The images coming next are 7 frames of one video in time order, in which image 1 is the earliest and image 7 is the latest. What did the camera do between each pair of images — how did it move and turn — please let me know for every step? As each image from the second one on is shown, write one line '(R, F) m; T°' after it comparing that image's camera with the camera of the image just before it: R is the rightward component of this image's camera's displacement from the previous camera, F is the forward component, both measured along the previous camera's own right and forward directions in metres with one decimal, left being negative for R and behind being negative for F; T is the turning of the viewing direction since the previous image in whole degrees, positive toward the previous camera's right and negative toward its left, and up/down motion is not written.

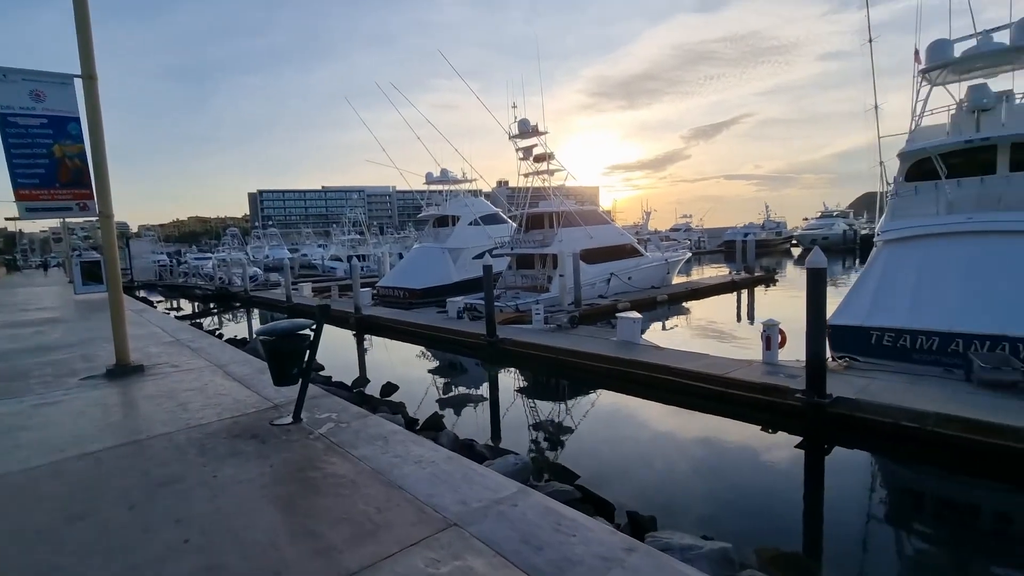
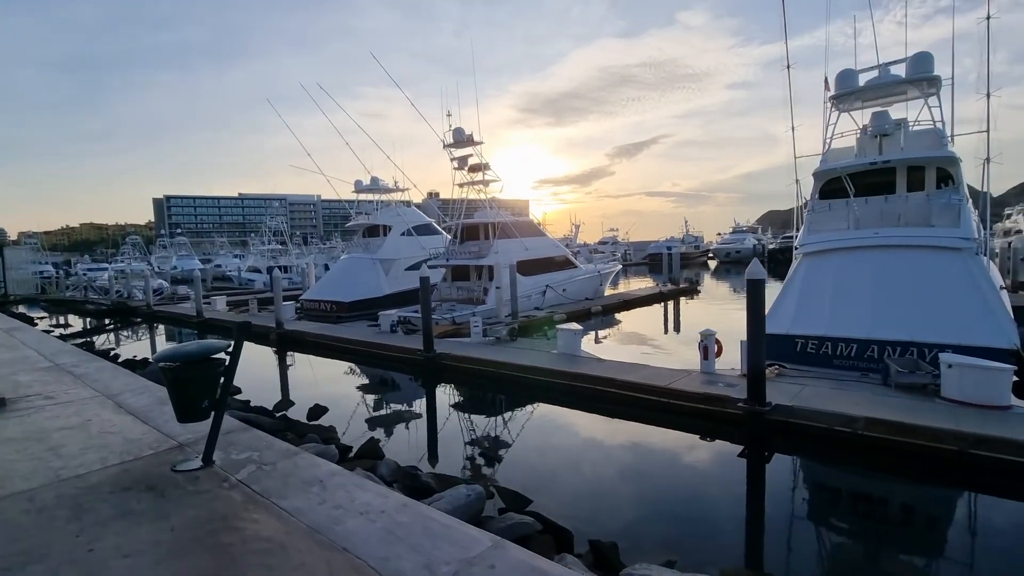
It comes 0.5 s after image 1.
(-0.2, +0.4) m; +8°
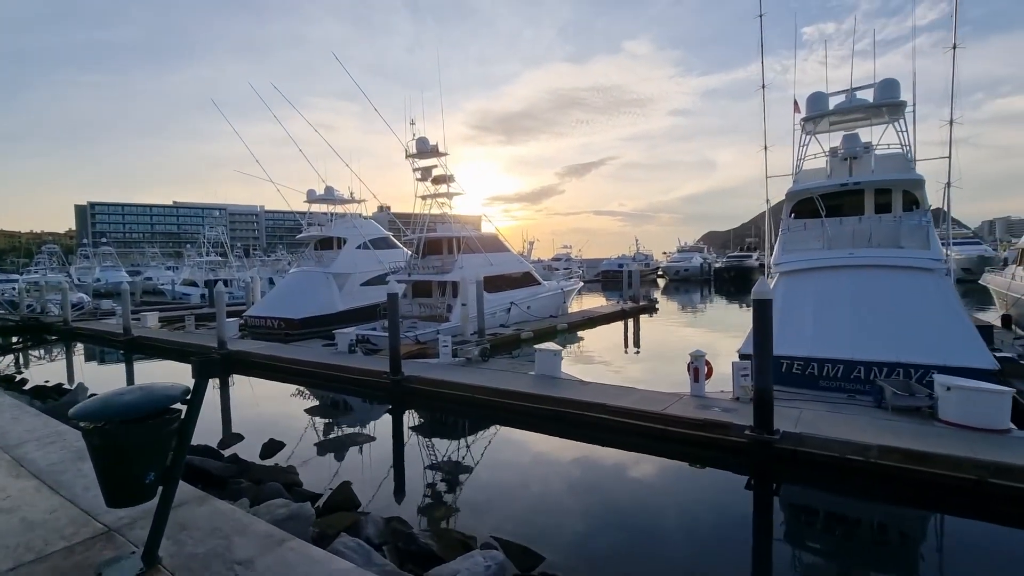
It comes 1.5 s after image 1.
(-0.6, +0.7) m; +6°
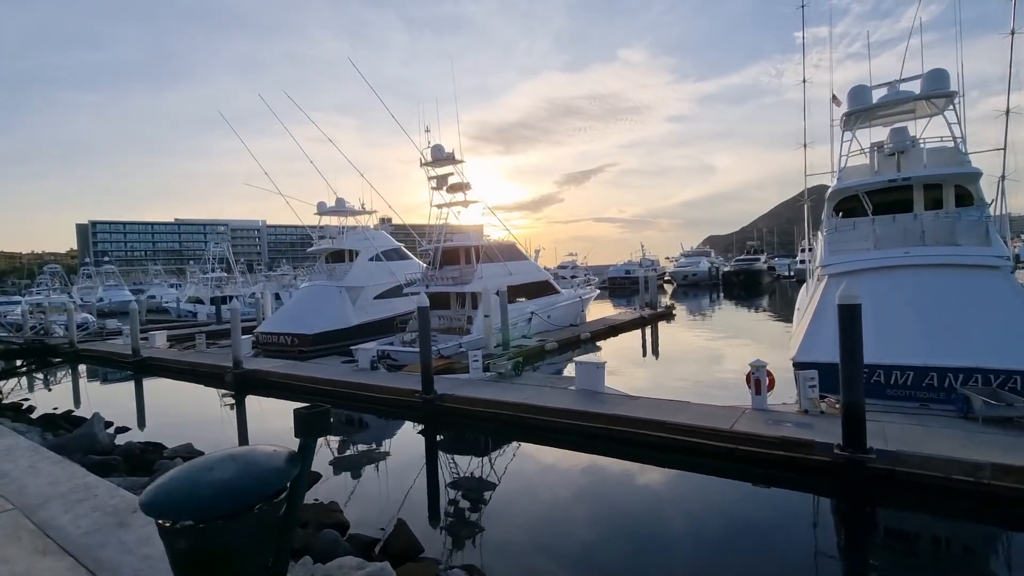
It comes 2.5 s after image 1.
(-0.7, +0.6) m; 0°
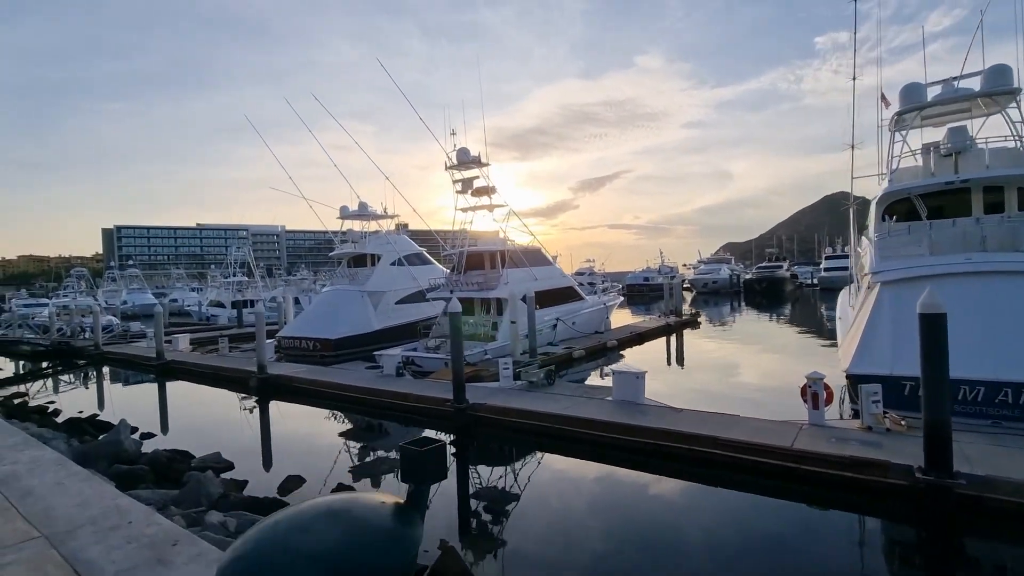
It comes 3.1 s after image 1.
(-0.4, +0.4) m; -2°
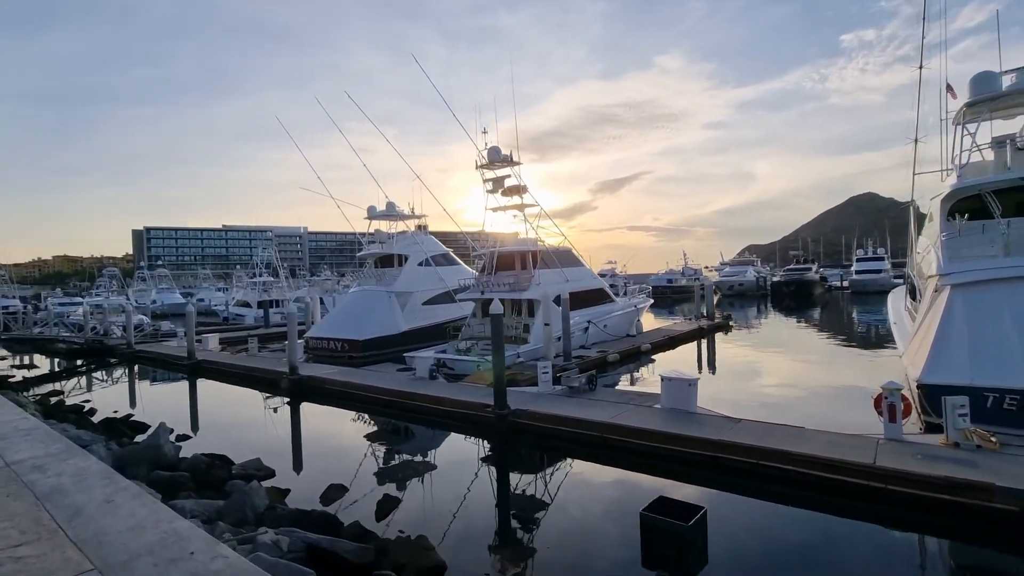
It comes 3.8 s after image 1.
(-0.5, +0.4) m; -2°
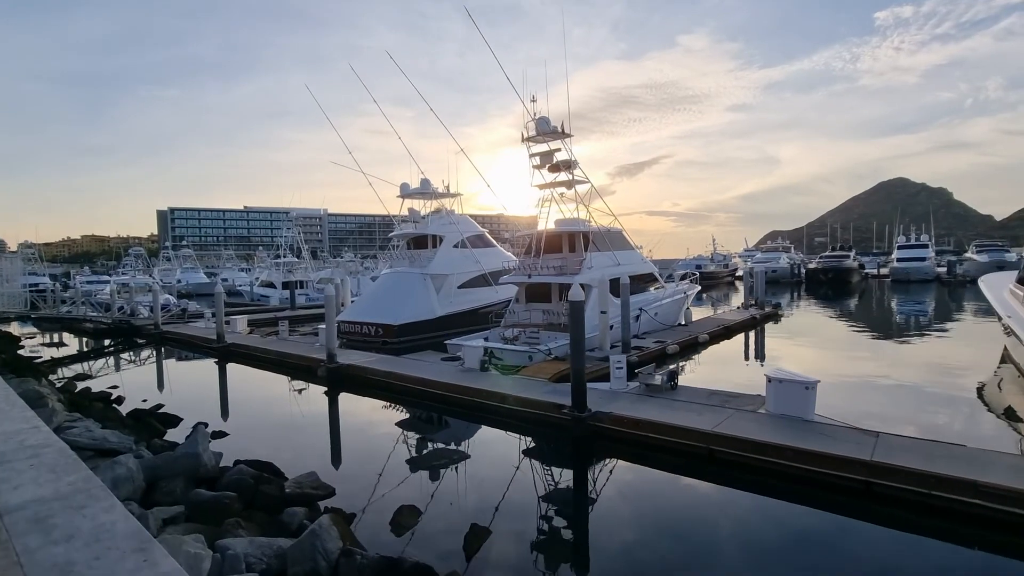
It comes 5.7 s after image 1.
(-1.0, +1.3) m; -2°
